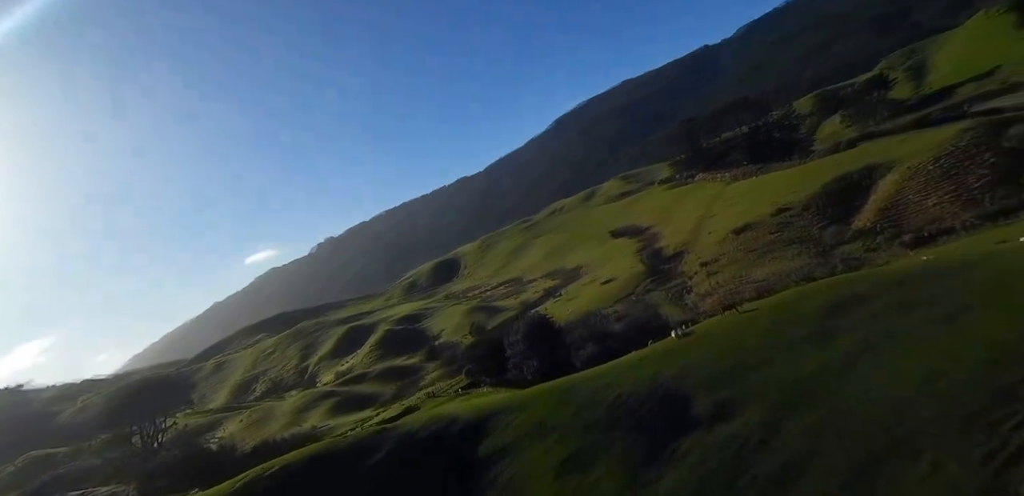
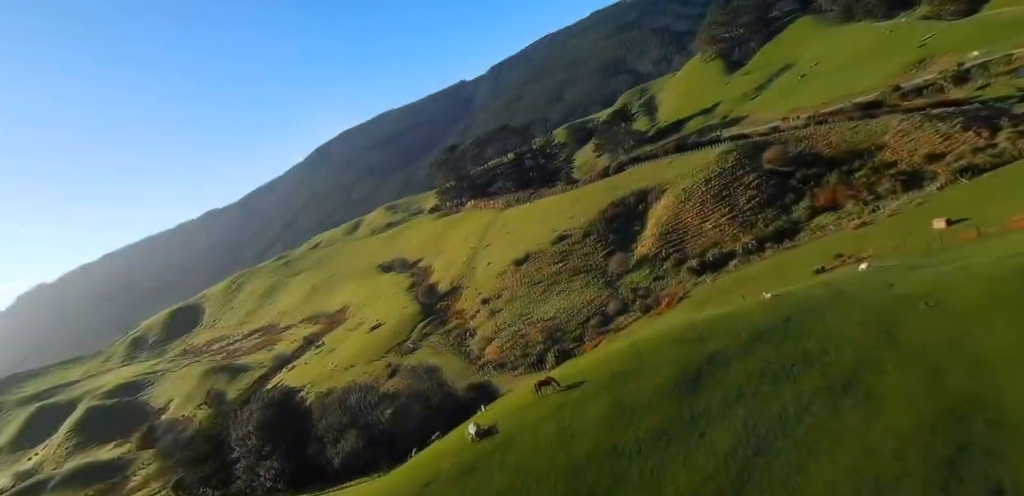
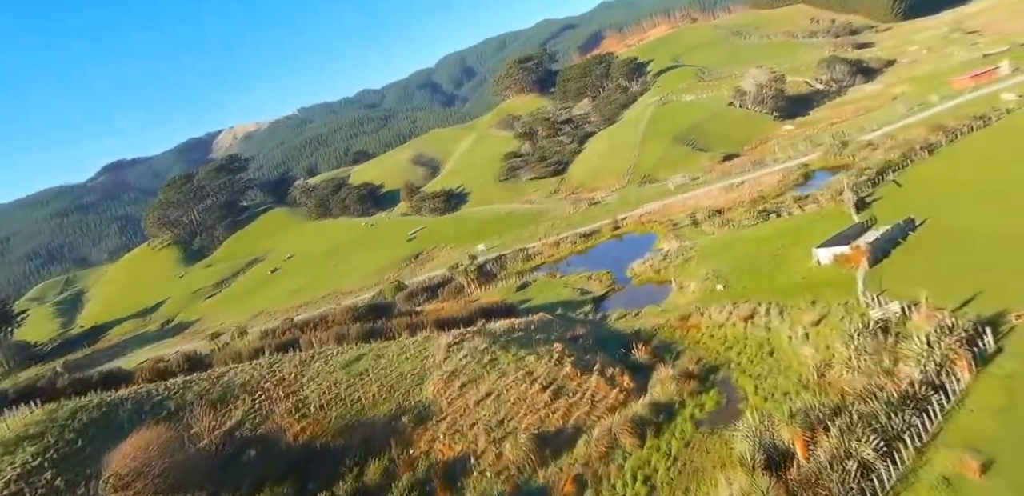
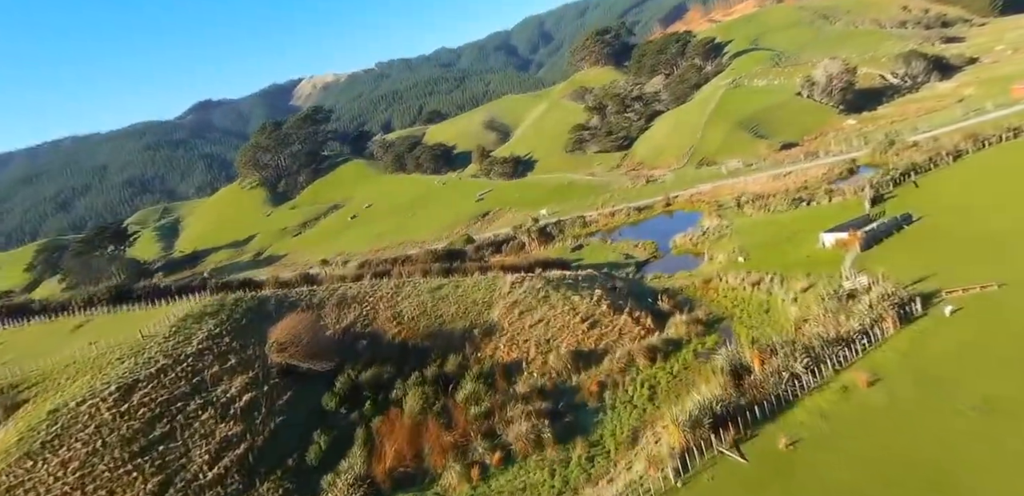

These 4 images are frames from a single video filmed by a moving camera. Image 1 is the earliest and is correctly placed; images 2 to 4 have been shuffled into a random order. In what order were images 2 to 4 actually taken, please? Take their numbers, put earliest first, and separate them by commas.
2, 4, 3
